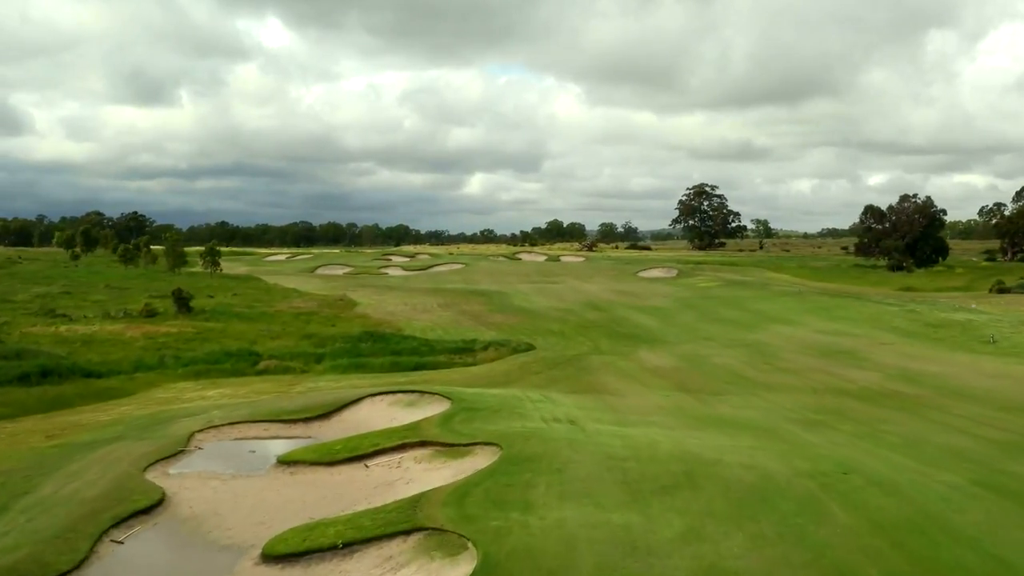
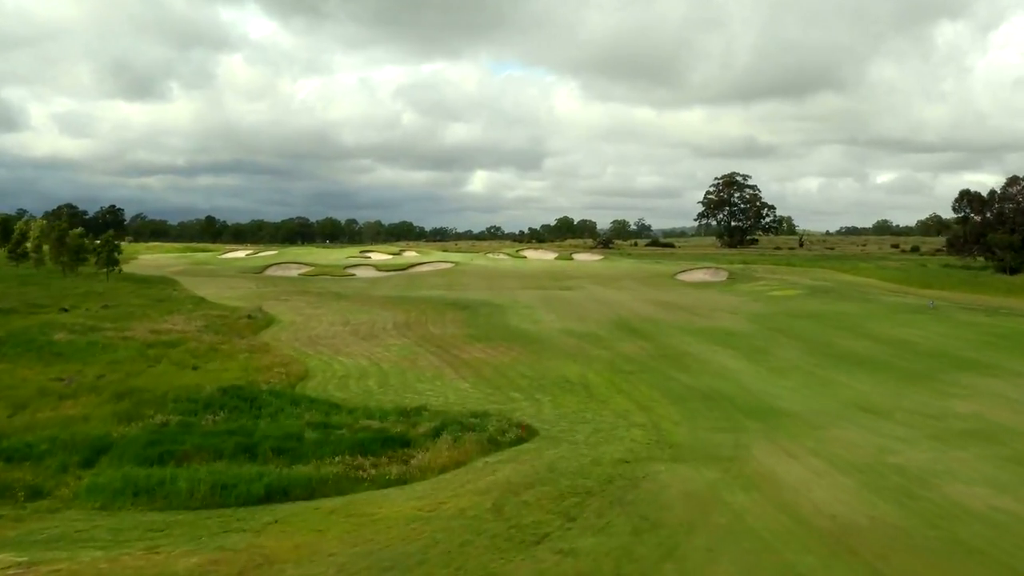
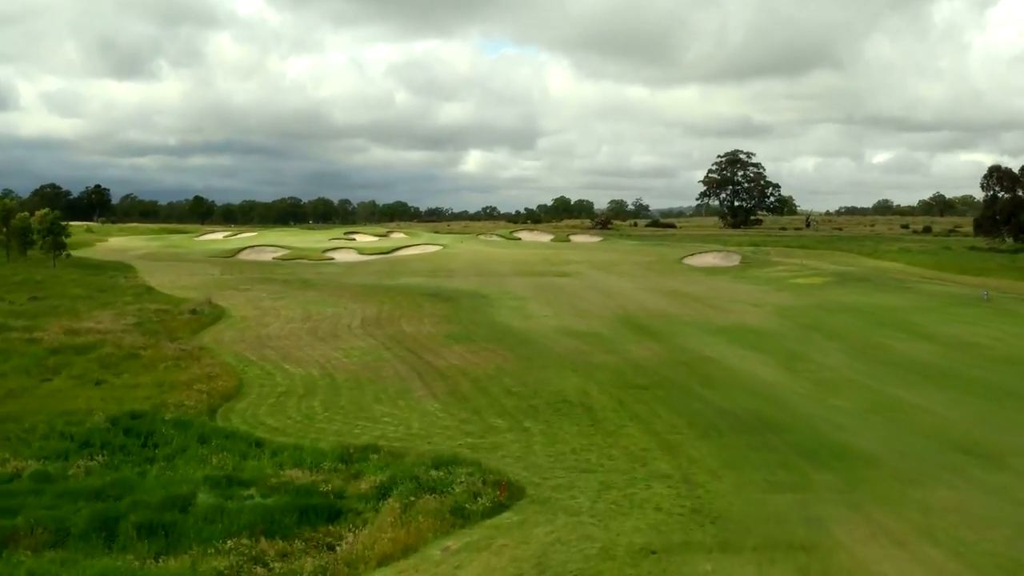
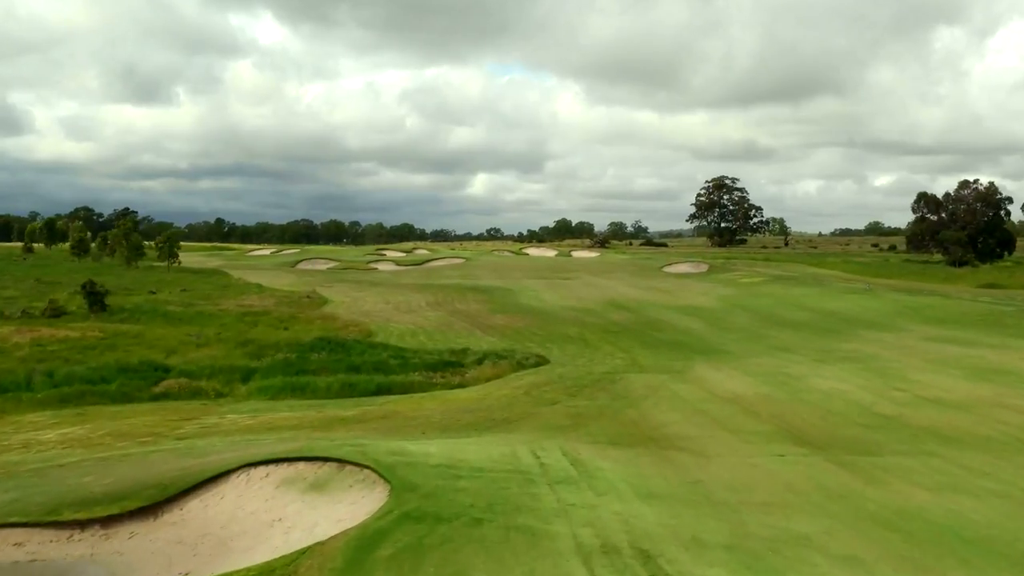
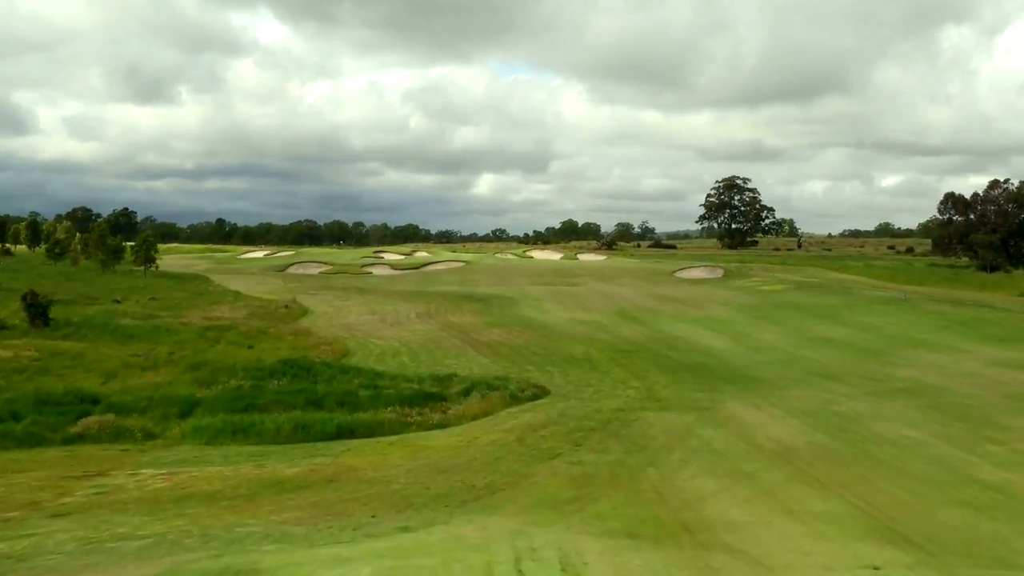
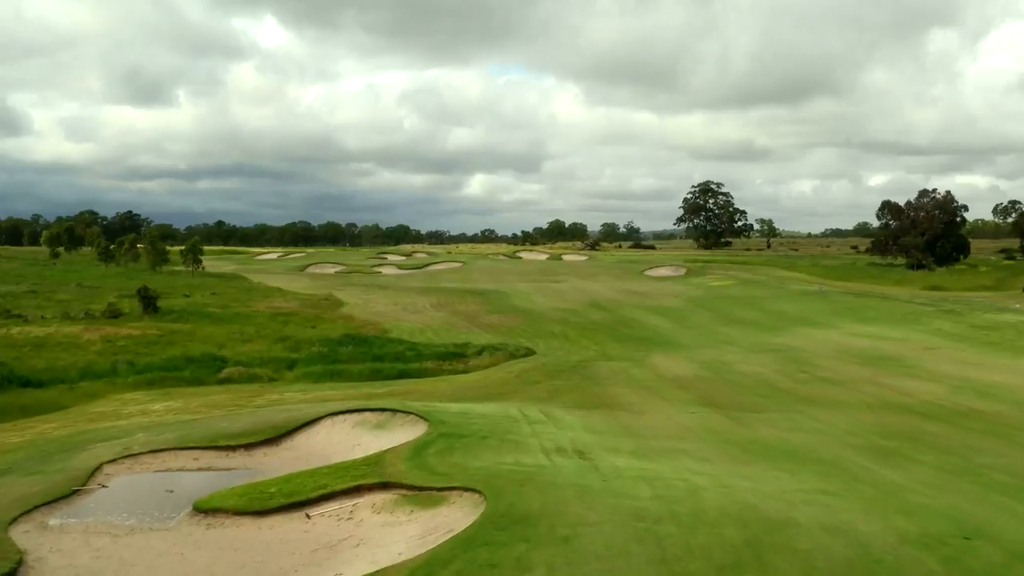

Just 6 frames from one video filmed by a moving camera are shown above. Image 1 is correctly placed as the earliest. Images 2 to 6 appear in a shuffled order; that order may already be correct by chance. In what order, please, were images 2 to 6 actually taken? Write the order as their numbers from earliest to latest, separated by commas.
6, 4, 5, 2, 3
